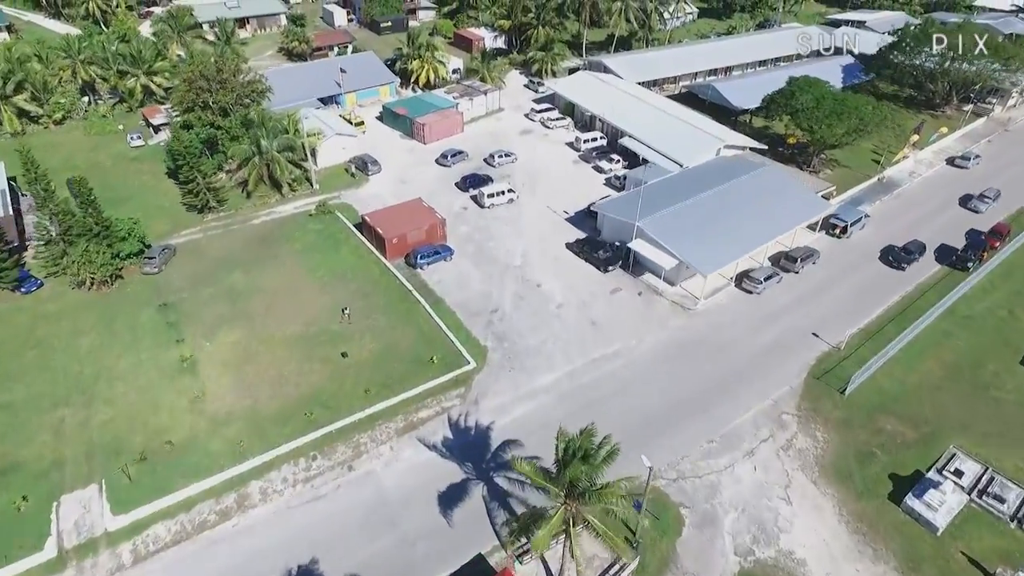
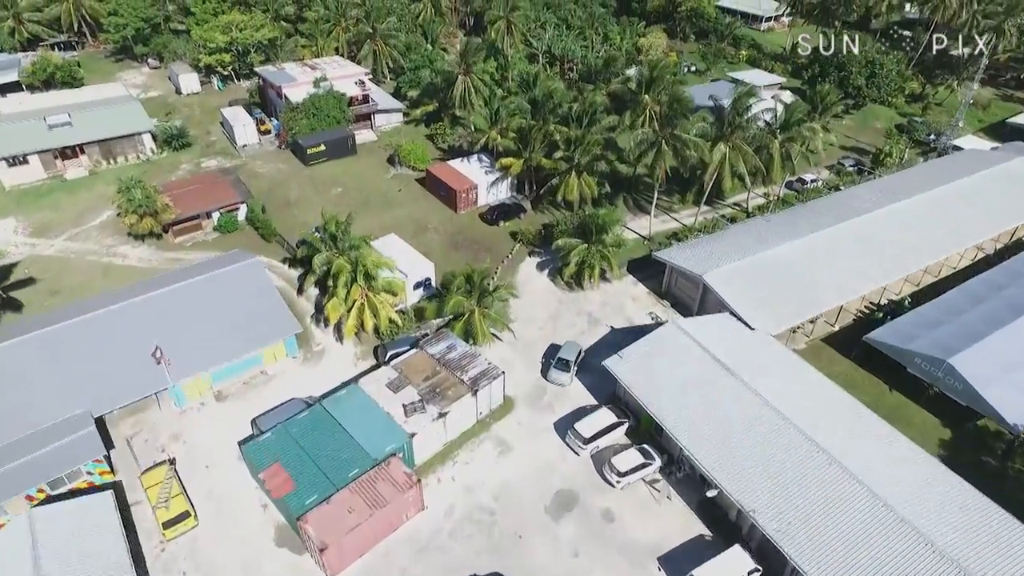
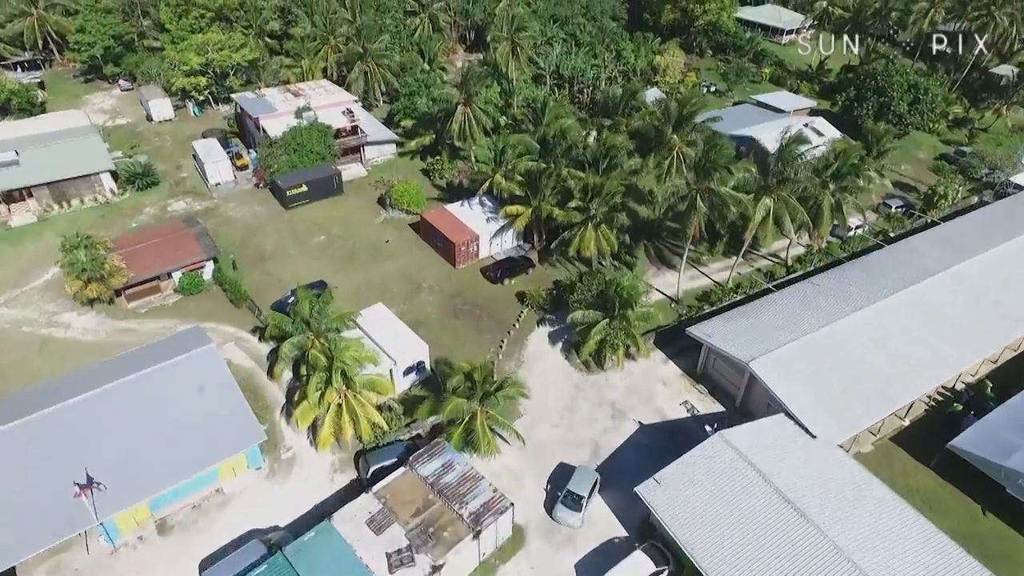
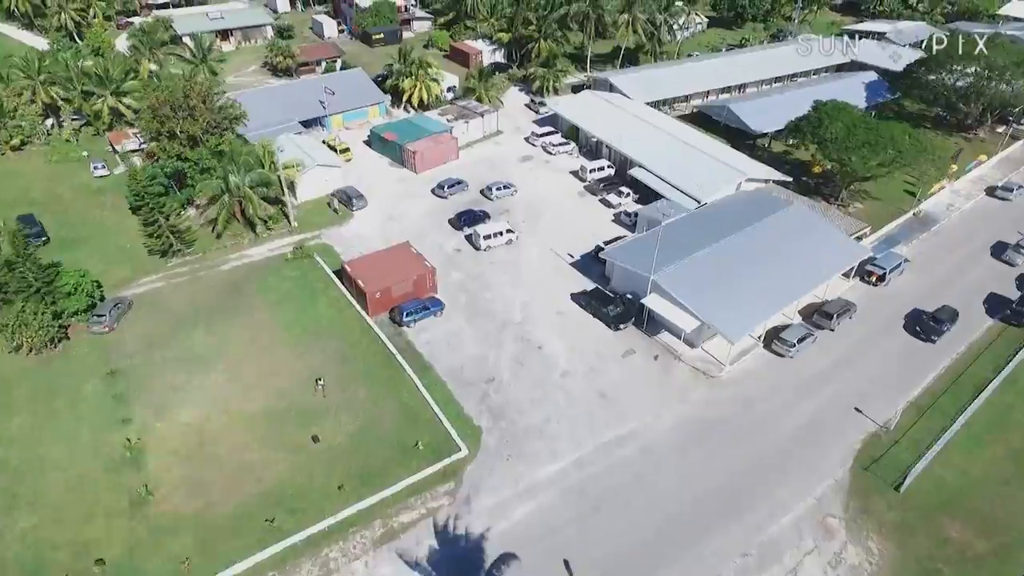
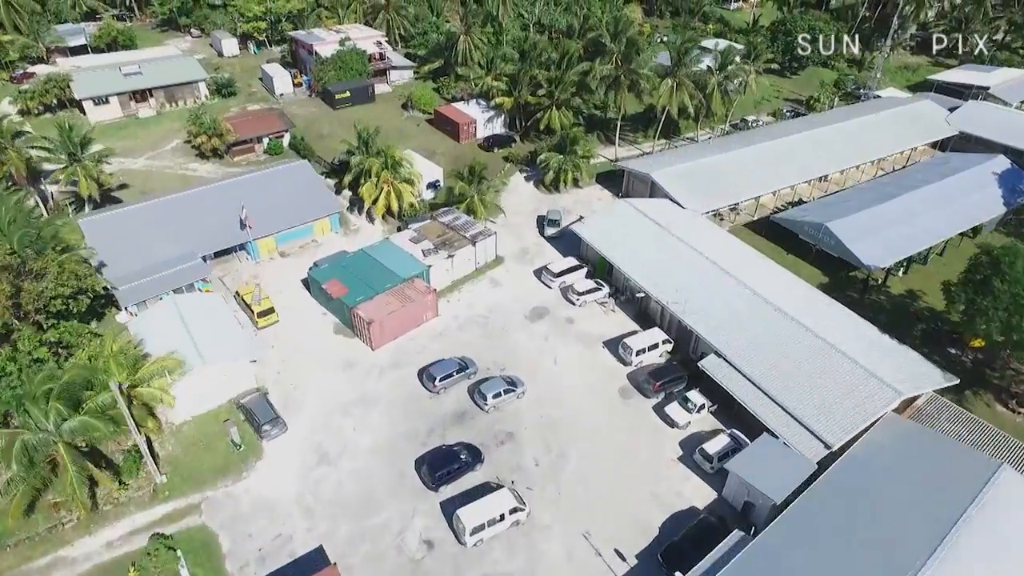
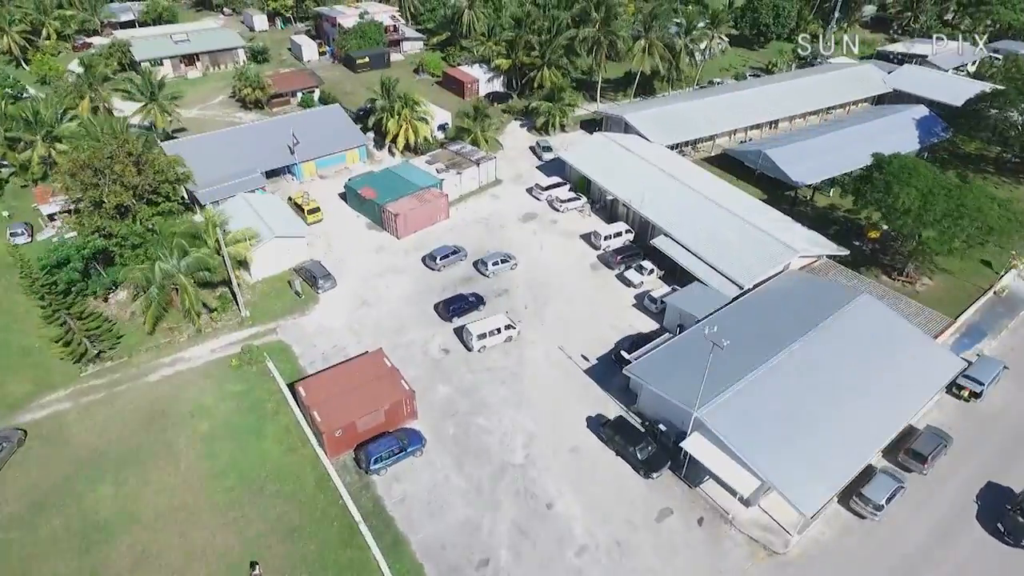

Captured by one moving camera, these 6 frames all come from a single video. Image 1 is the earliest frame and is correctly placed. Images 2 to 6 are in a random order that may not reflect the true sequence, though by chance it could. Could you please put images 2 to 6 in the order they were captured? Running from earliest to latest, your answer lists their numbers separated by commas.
4, 6, 5, 2, 3
